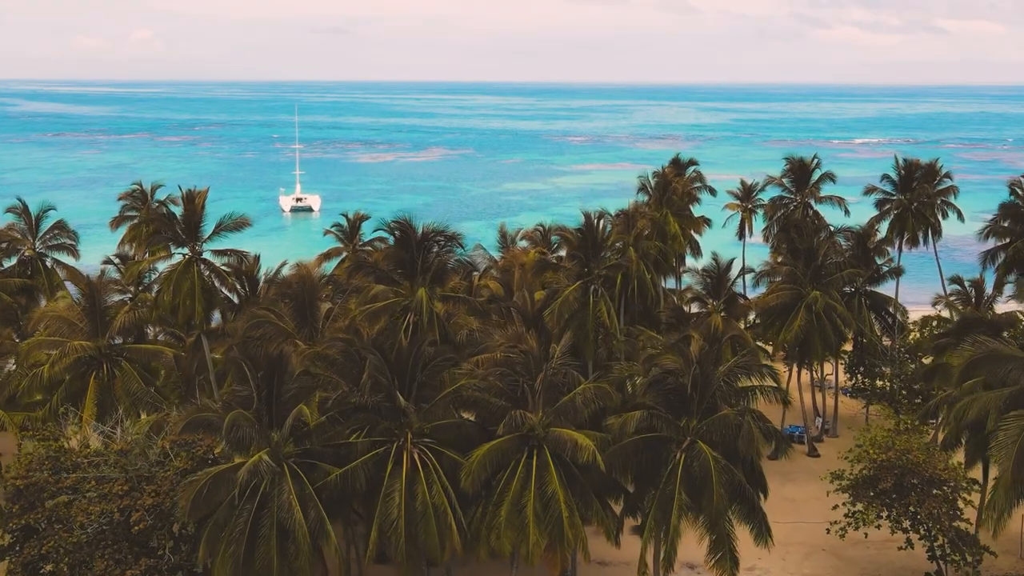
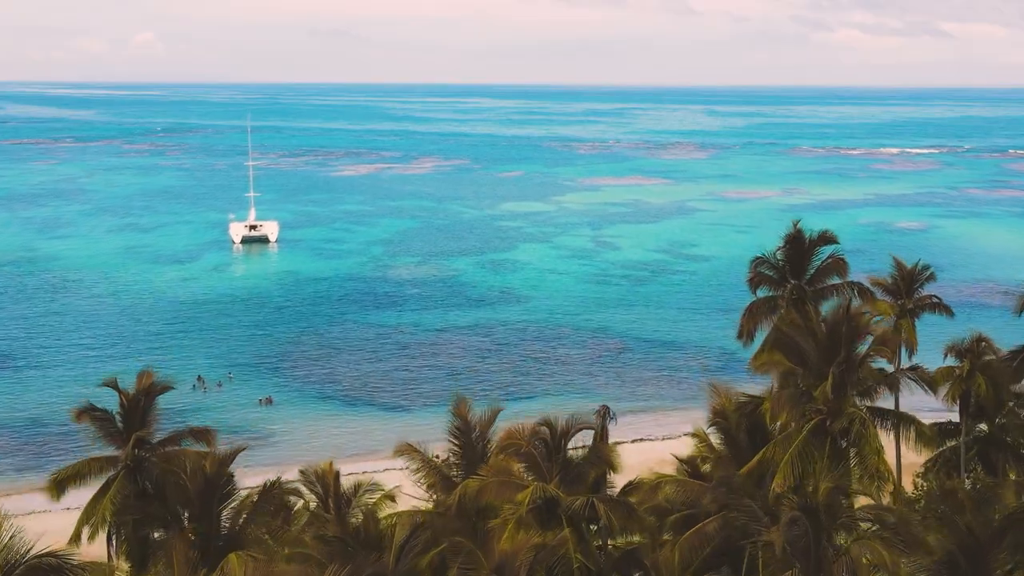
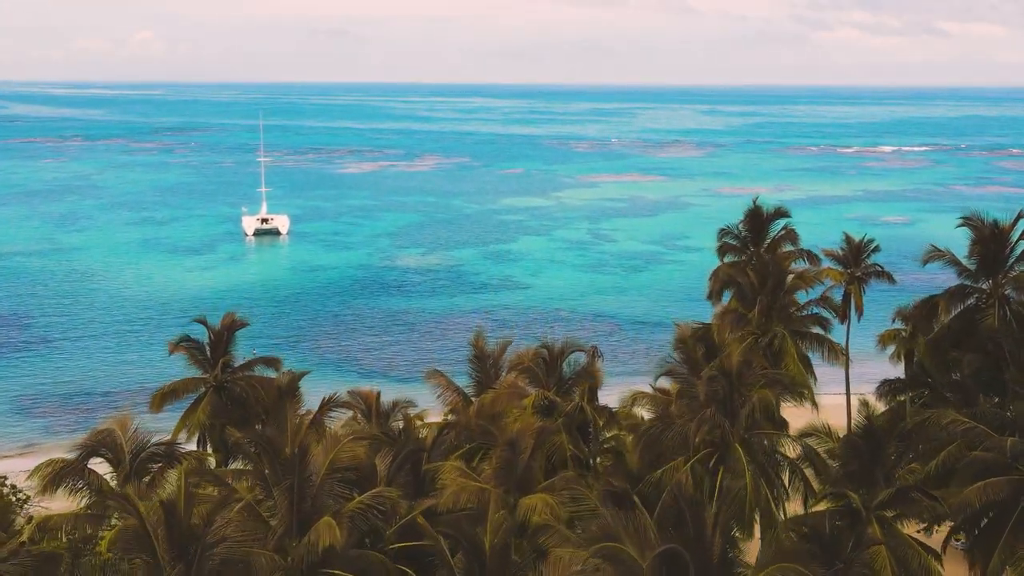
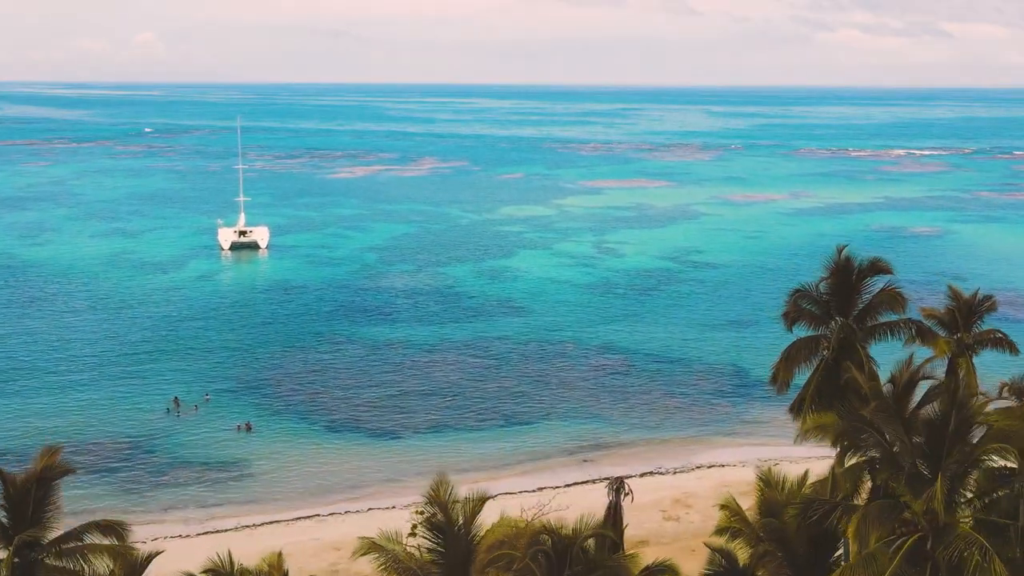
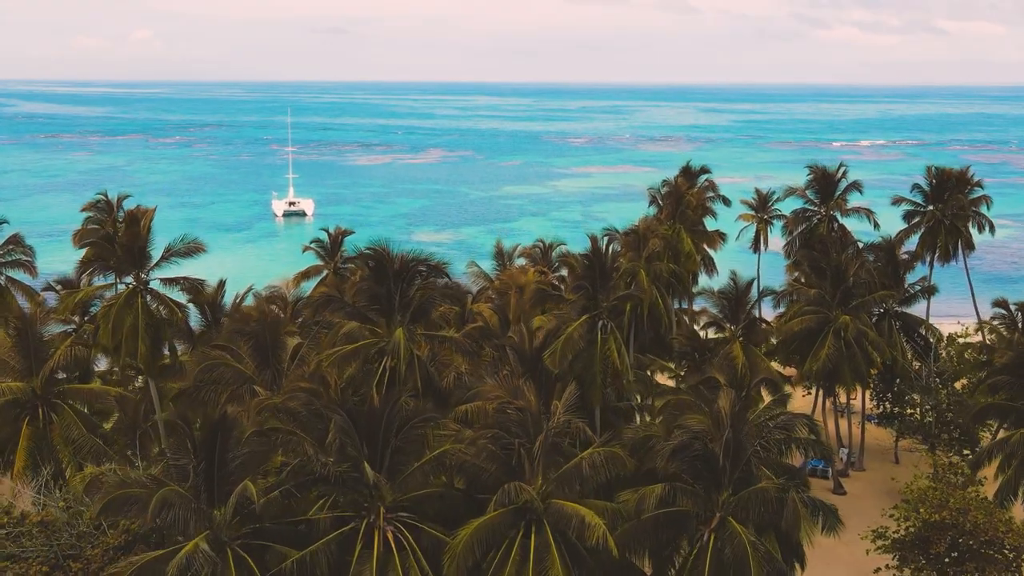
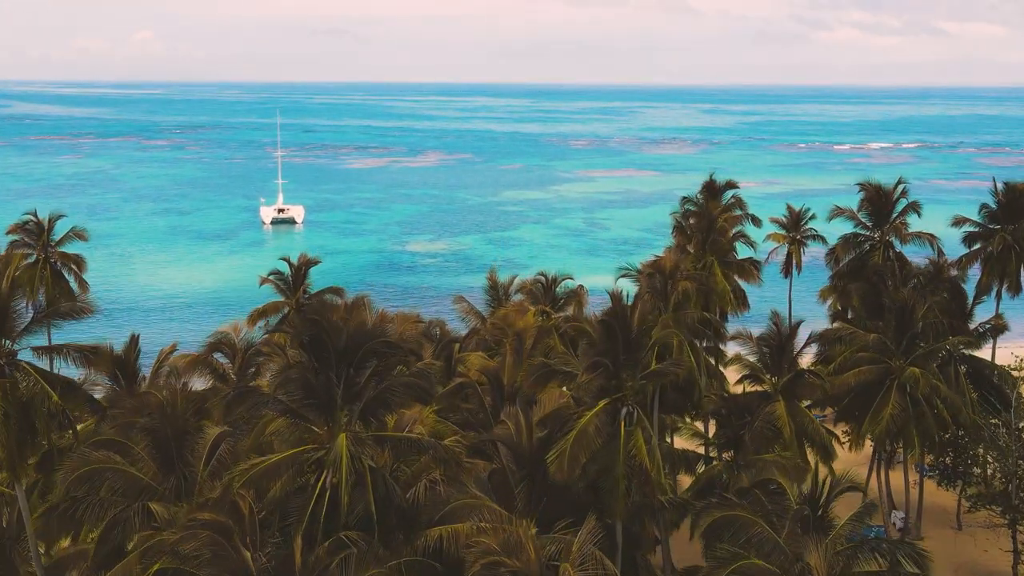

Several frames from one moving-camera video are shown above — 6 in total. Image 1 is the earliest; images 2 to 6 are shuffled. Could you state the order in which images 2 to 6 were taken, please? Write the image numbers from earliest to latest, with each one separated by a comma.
5, 6, 3, 2, 4
